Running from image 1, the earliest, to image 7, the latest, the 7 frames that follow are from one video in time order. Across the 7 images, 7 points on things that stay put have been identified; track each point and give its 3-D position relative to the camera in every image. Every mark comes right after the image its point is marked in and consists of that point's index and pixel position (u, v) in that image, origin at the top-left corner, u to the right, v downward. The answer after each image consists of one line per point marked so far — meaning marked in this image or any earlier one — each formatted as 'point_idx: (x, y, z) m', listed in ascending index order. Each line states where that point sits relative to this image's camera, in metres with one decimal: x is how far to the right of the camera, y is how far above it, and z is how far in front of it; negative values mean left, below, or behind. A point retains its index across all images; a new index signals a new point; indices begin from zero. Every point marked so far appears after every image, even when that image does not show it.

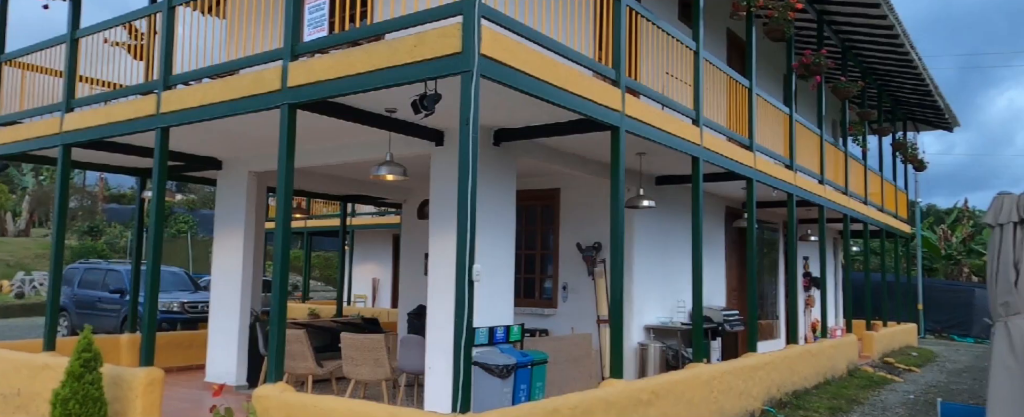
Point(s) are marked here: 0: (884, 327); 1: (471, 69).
0: (+7.4, -2.4, +15.9) m
1: (-0.2, +0.9, +5.0) m
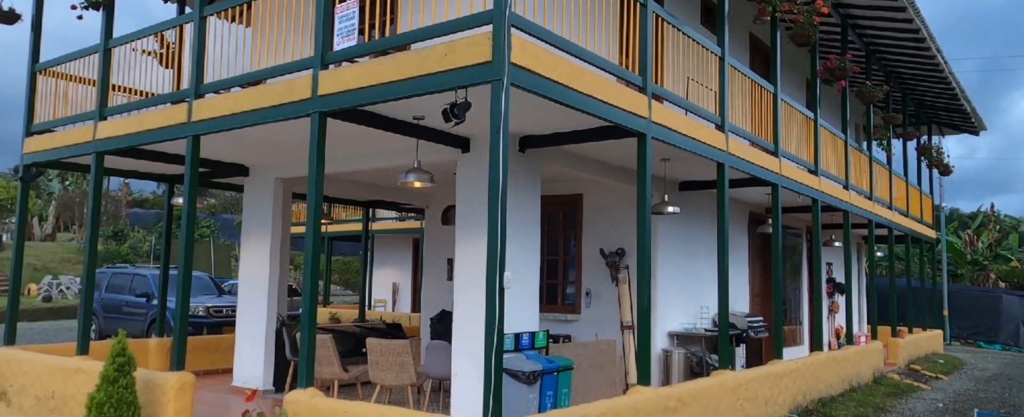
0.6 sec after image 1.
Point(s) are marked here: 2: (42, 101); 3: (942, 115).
0: (+7.8, -2.5, +15.8) m
1: (-0.1, +0.8, +5.0) m
2: (-5.6, +1.3, +9.6) m
3: (+9.2, +2.0, +17.2) m
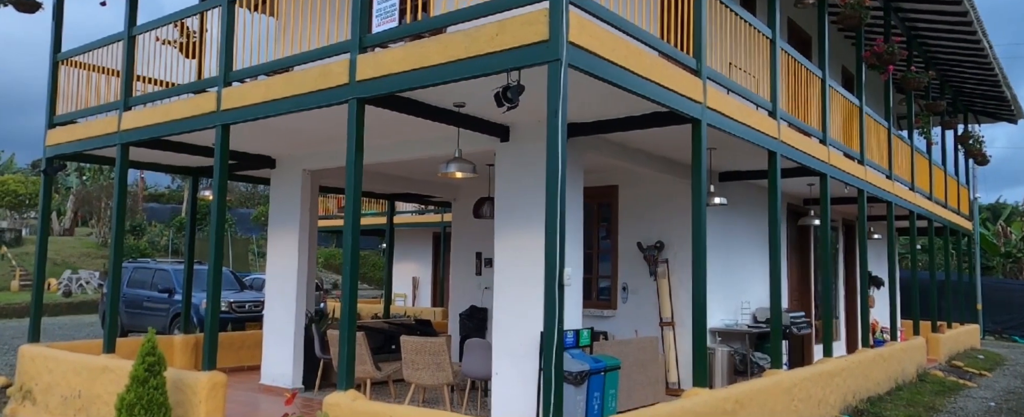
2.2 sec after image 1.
0: (+8.4, -2.3, +15.3) m
1: (+0.3, +0.9, +4.6) m
2: (-5.2, +1.4, +9.3) m
3: (+9.7, +2.2, +16.7) m
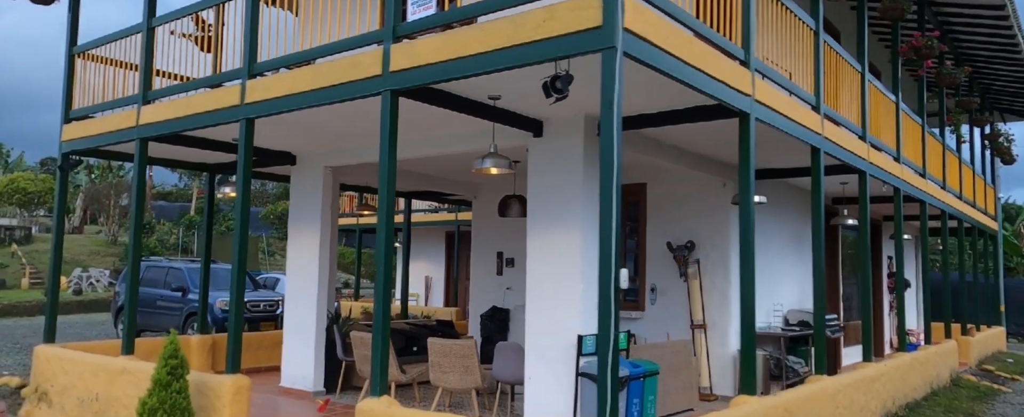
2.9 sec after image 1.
0: (+8.7, -2.3, +15.0) m
1: (+0.6, +0.9, +4.4) m
2: (-4.9, +1.4, +9.1) m
3: (+10.1, +2.2, +16.4) m
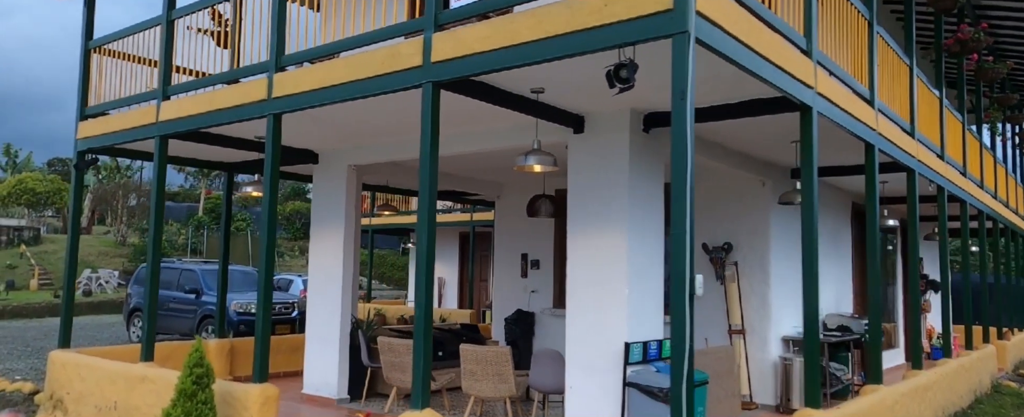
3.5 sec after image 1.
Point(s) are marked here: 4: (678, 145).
0: (+9.1, -2.3, +14.6) m
1: (+0.9, +0.9, +4.0) m
2: (-4.5, +1.4, +8.7) m
3: (+10.5, +2.2, +15.9) m
4: (+0.8, +0.3, +4.0) m
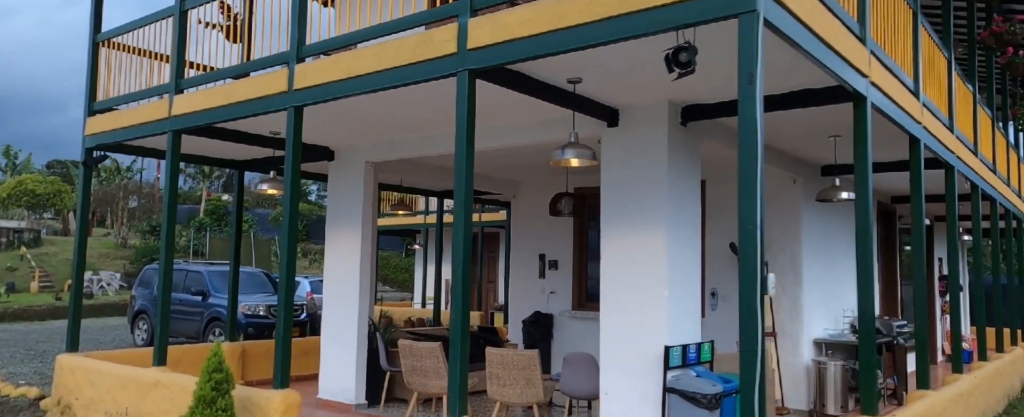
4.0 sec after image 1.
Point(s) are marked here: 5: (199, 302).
0: (+9.3, -2.3, +14.3) m
1: (+1.1, +0.9, +3.7) m
2: (-4.3, +1.4, +8.4) m
3: (+10.7, +2.2, +15.7) m
4: (+1.1, +0.4, +3.7) m
5: (-5.1, -1.5, +13.2) m
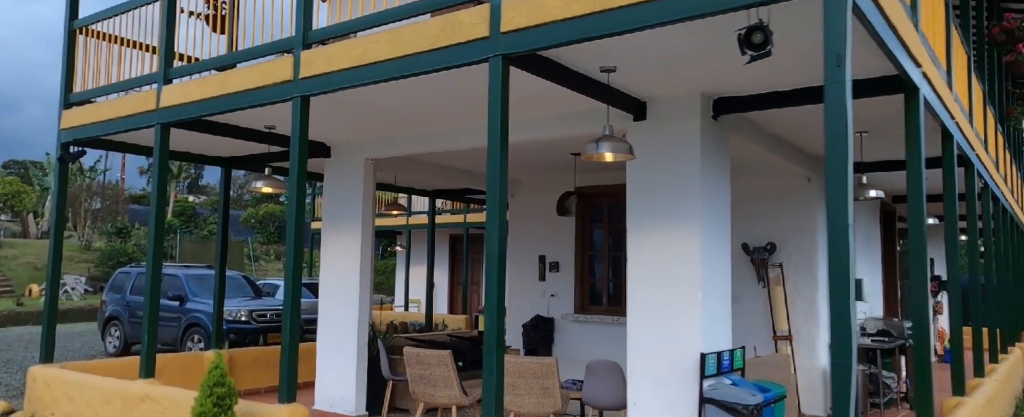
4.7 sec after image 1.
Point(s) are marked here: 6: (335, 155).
0: (+9.2, -2.3, +14.2) m
1: (+1.4, +0.9, +3.4) m
2: (-4.2, +1.4, +7.9) m
3: (+10.5, +2.2, +15.7) m
4: (+1.3, +0.4, +3.4) m
5: (-5.3, -1.6, +12.6) m
6: (-1.8, +0.6, +8.3) m
